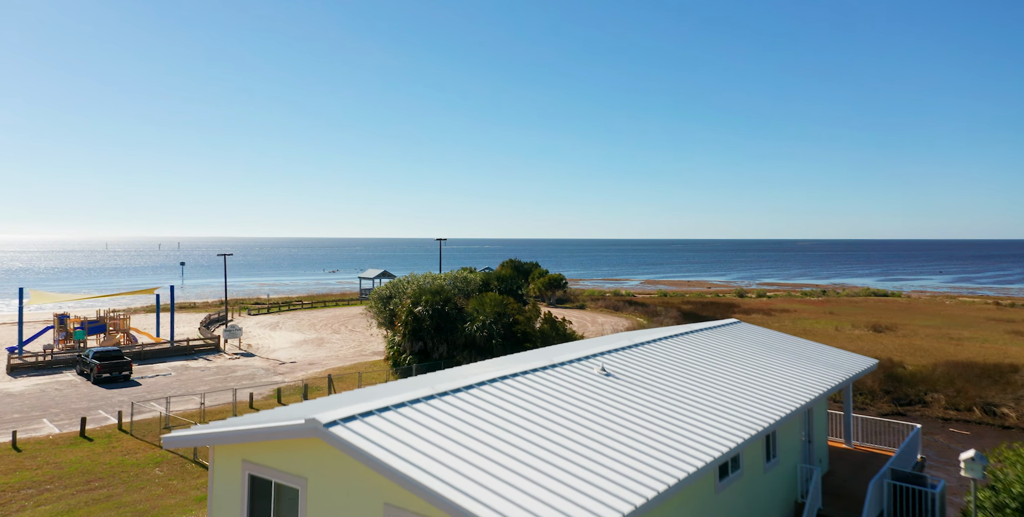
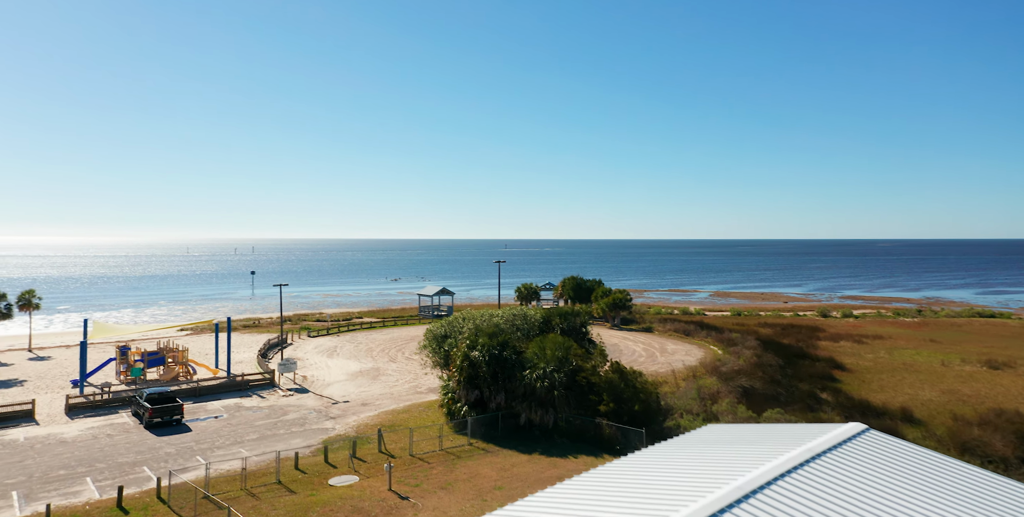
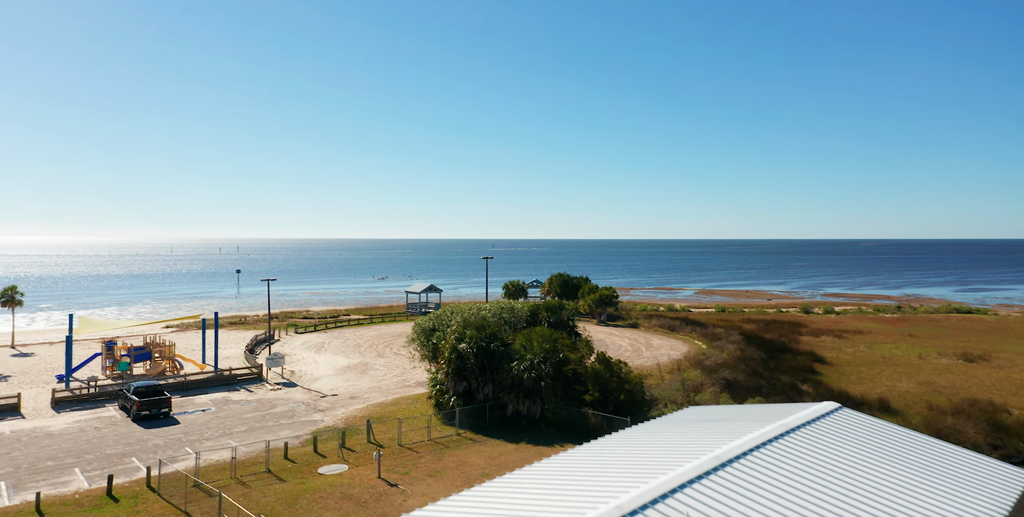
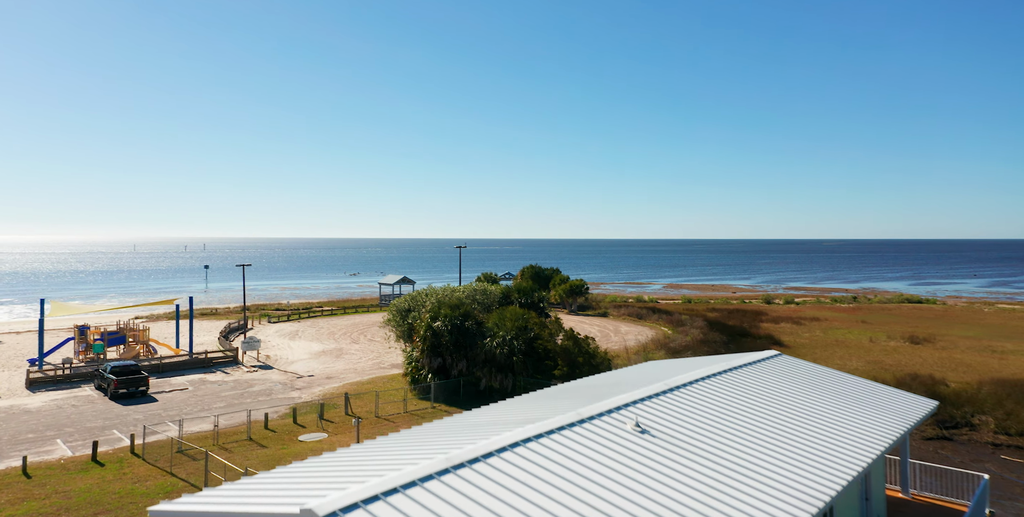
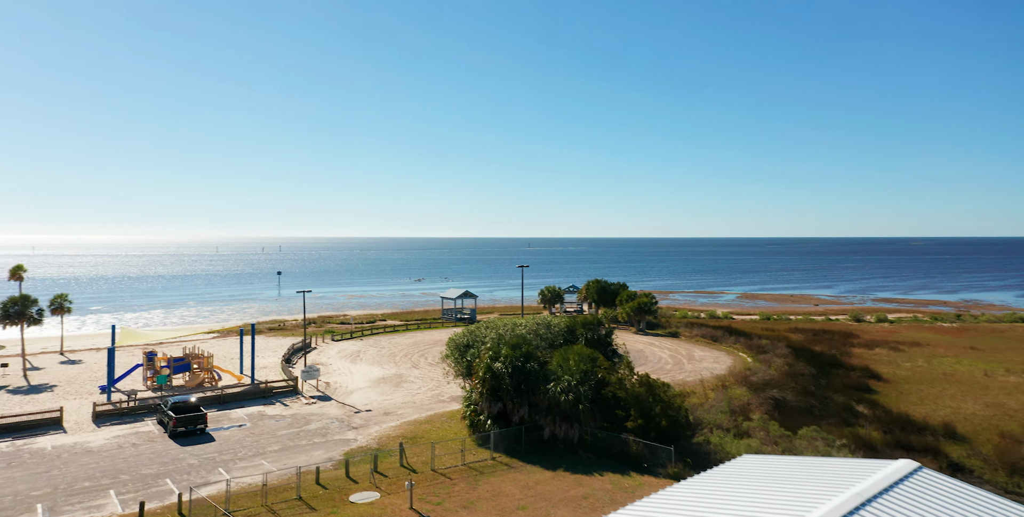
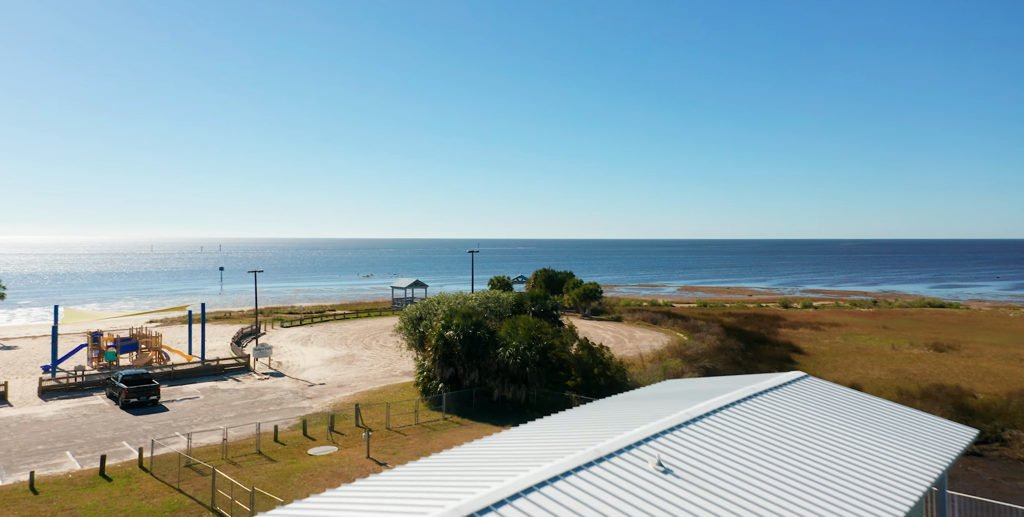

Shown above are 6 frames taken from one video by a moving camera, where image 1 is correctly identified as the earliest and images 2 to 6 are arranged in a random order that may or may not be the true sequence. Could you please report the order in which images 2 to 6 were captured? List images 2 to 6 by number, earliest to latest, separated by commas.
4, 6, 3, 2, 5
